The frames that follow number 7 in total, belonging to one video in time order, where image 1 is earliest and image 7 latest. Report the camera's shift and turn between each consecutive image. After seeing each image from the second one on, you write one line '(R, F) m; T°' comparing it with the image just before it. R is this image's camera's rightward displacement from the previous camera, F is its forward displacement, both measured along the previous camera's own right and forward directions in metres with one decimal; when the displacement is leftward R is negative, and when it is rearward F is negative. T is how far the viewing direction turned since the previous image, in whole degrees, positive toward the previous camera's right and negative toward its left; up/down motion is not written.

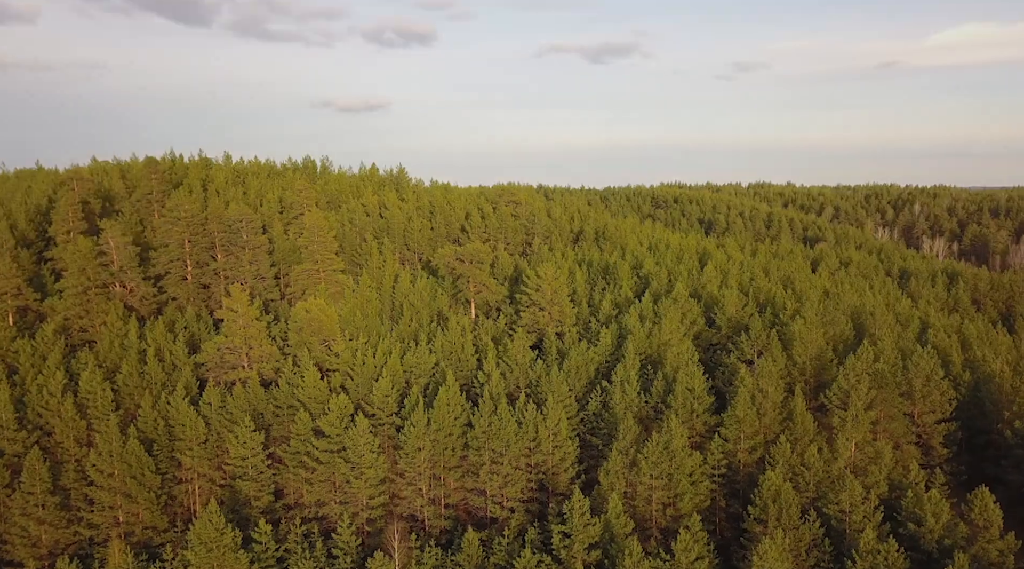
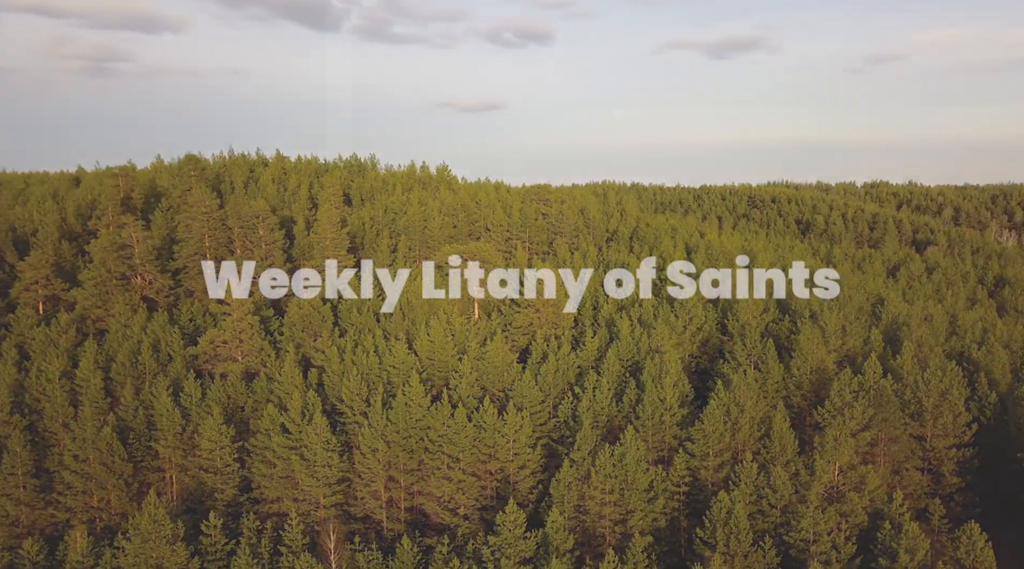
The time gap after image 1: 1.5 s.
(+9.6, +2.3) m; -8°
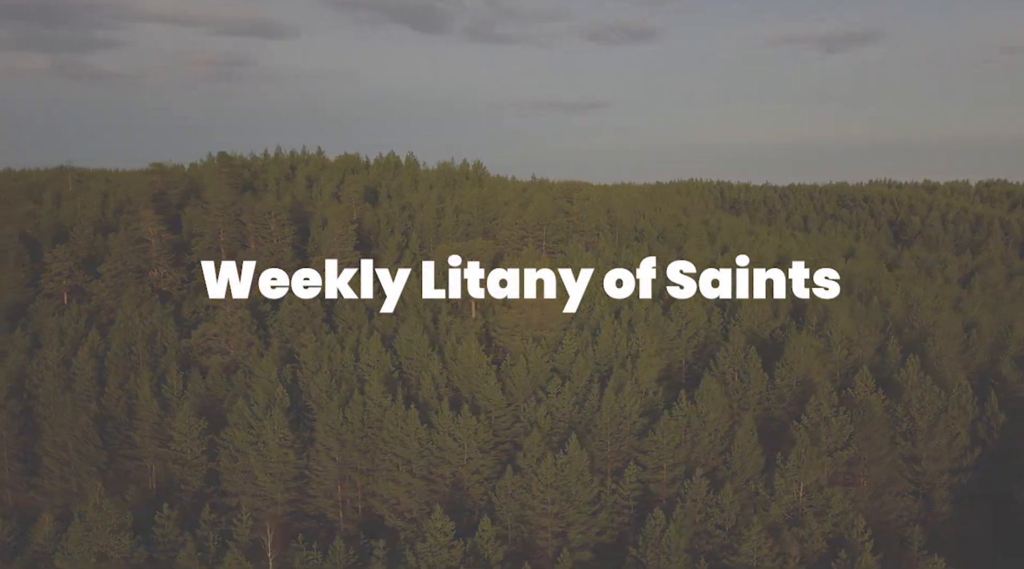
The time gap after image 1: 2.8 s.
(+8.9, +2.2) m; -7°
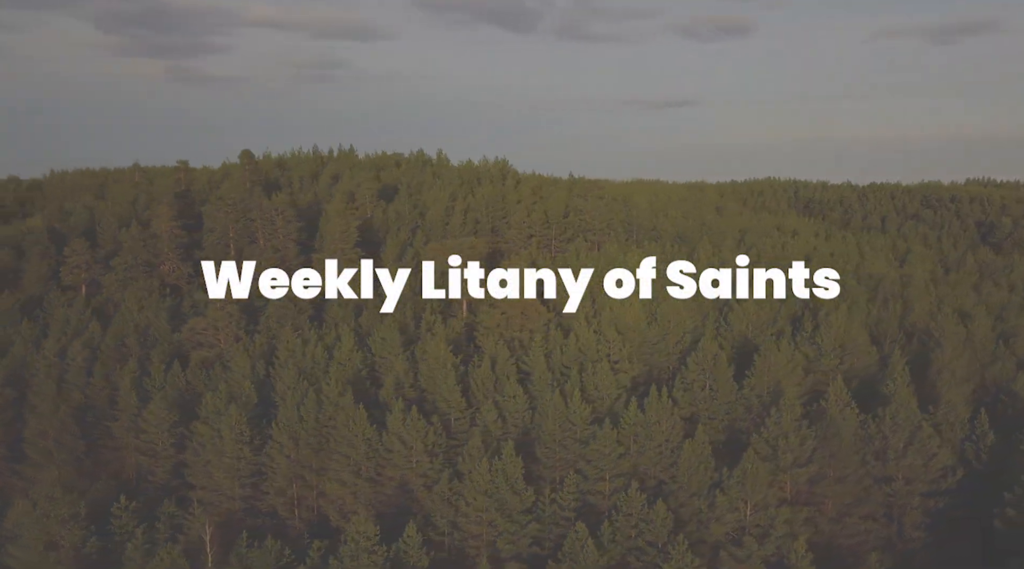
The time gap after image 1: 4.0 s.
(+8.2, +2.0) m; -6°
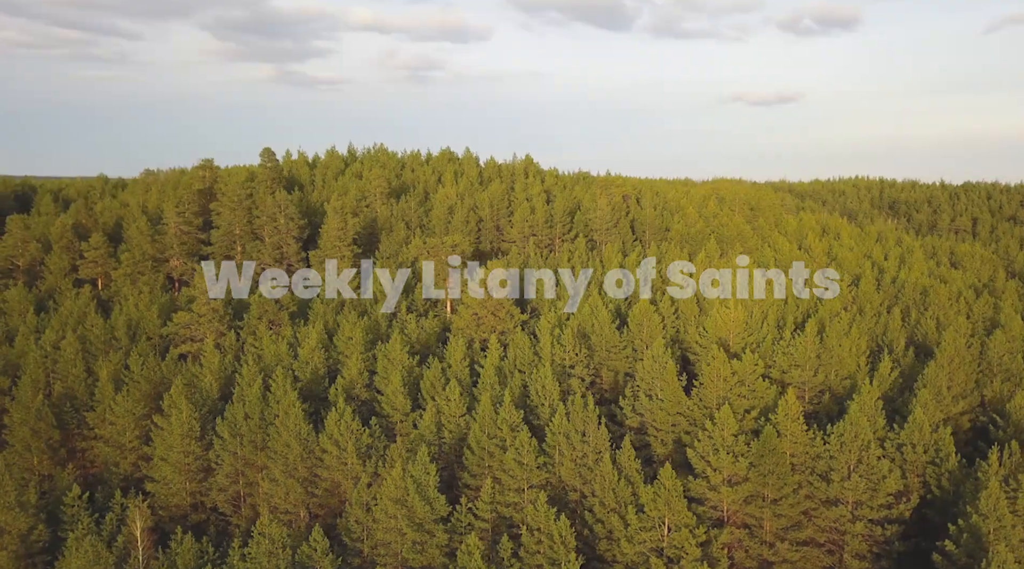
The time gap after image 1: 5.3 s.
(+9.3, +2.4) m; -7°
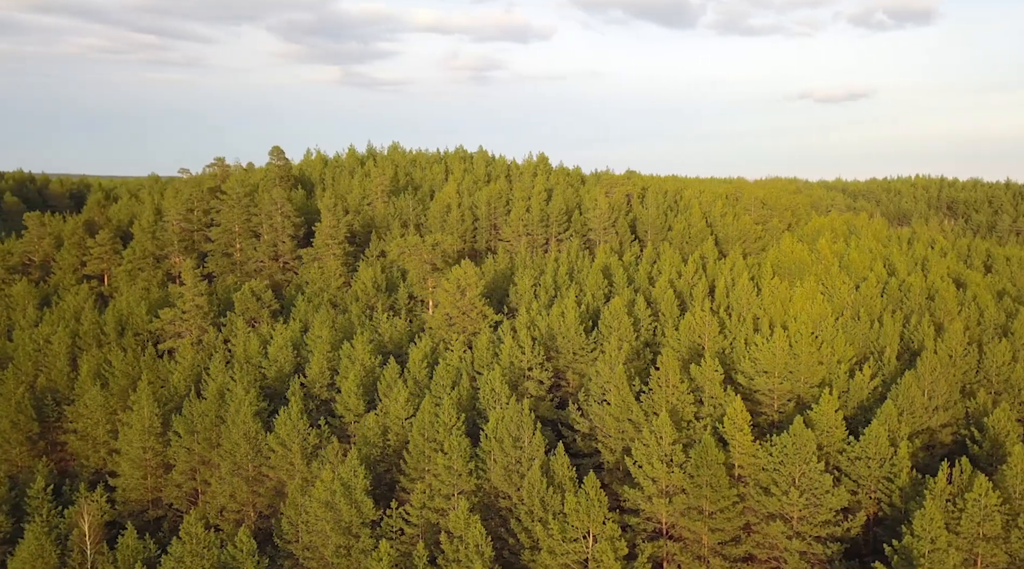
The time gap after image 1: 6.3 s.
(+6.5, +1.6) m; -5°
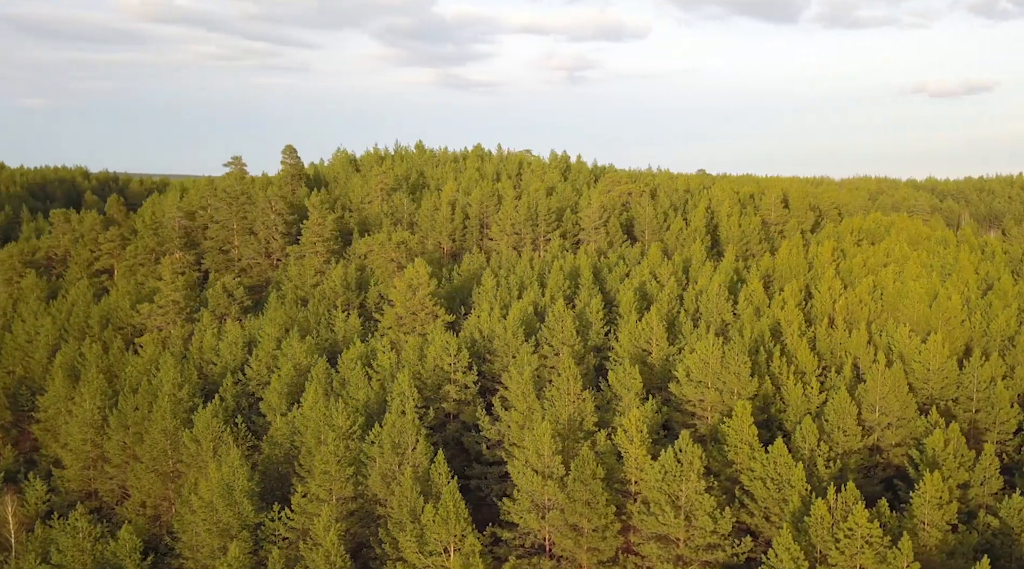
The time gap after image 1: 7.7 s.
(+10.1, +2.9) m; -7°
